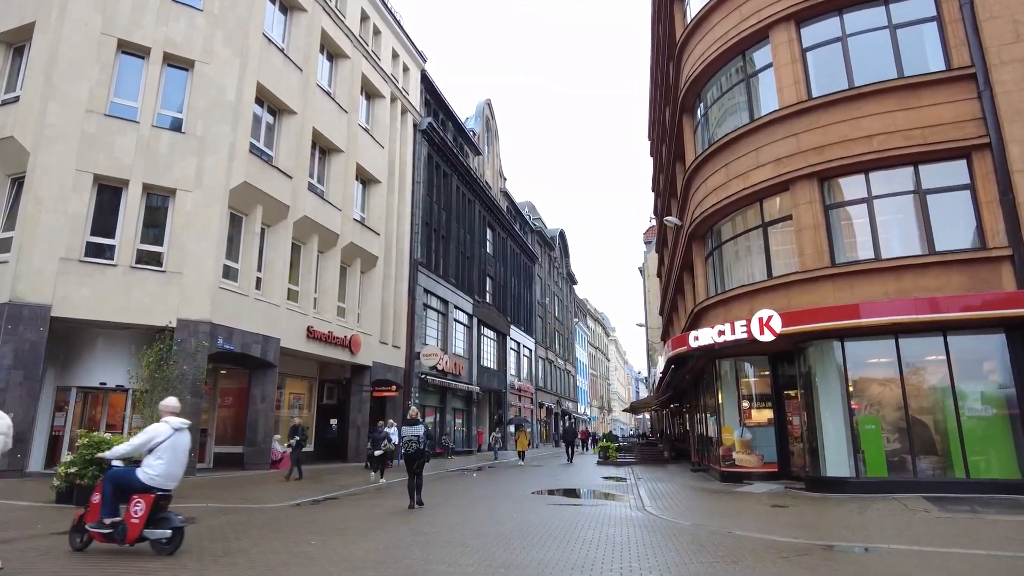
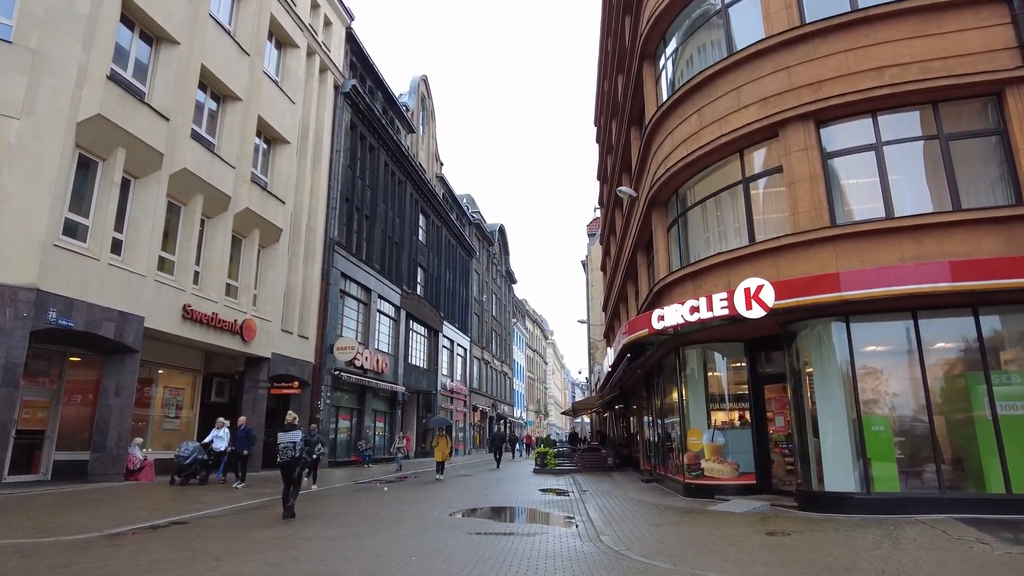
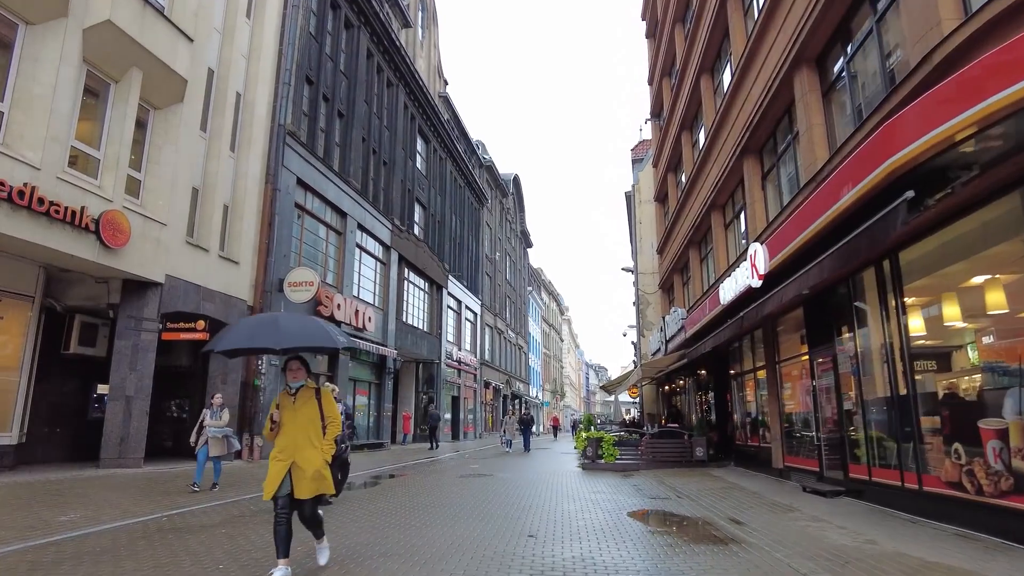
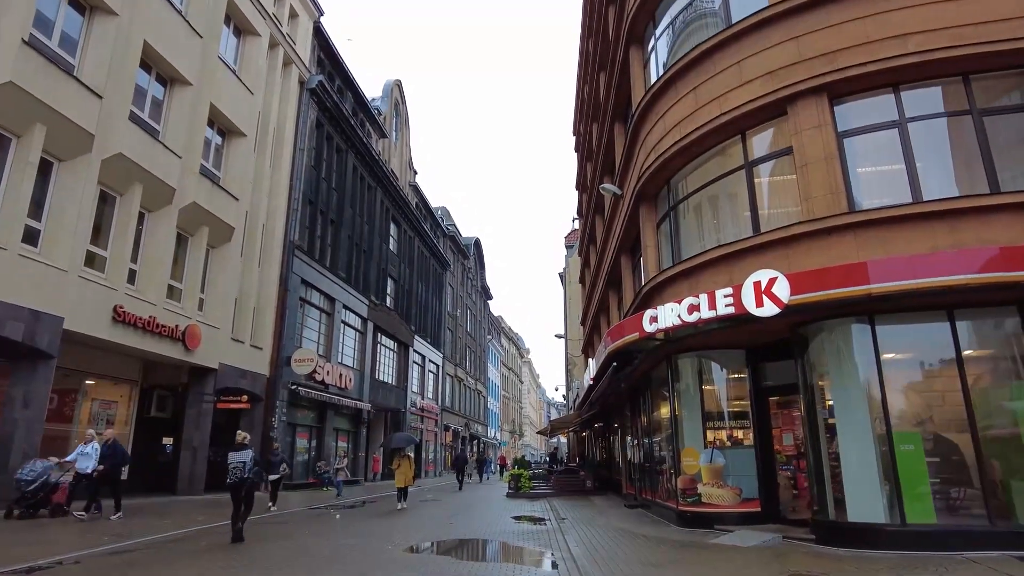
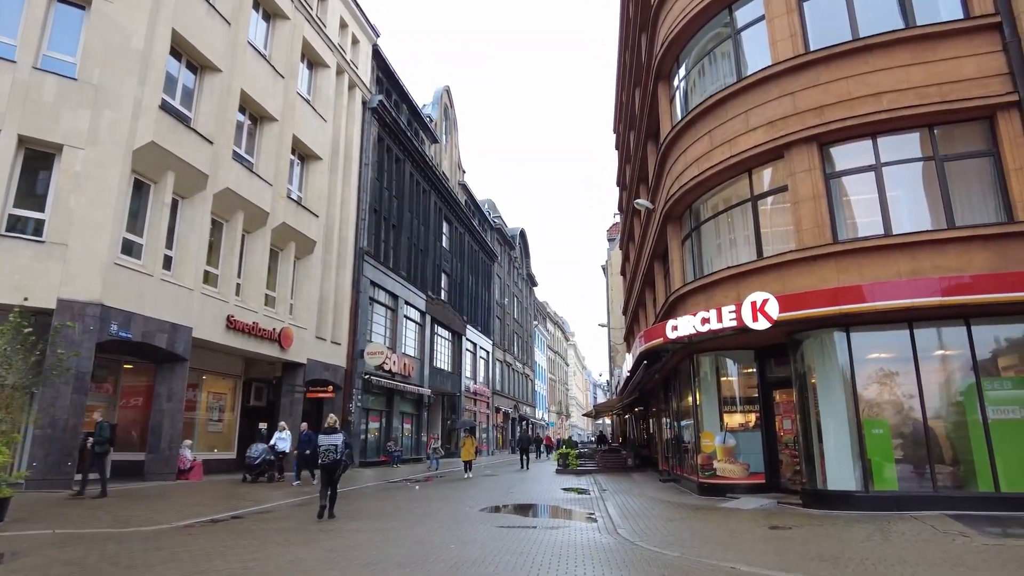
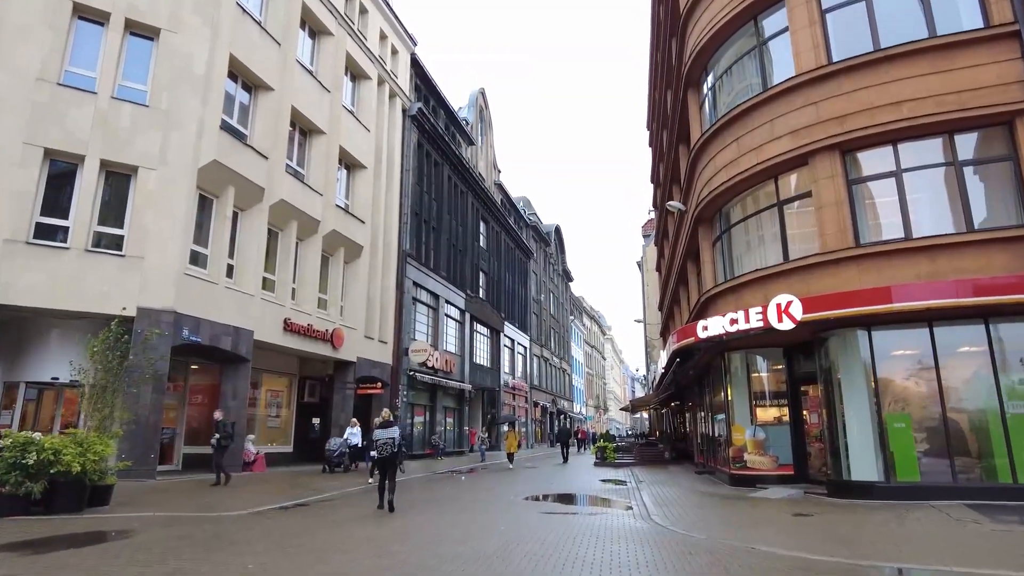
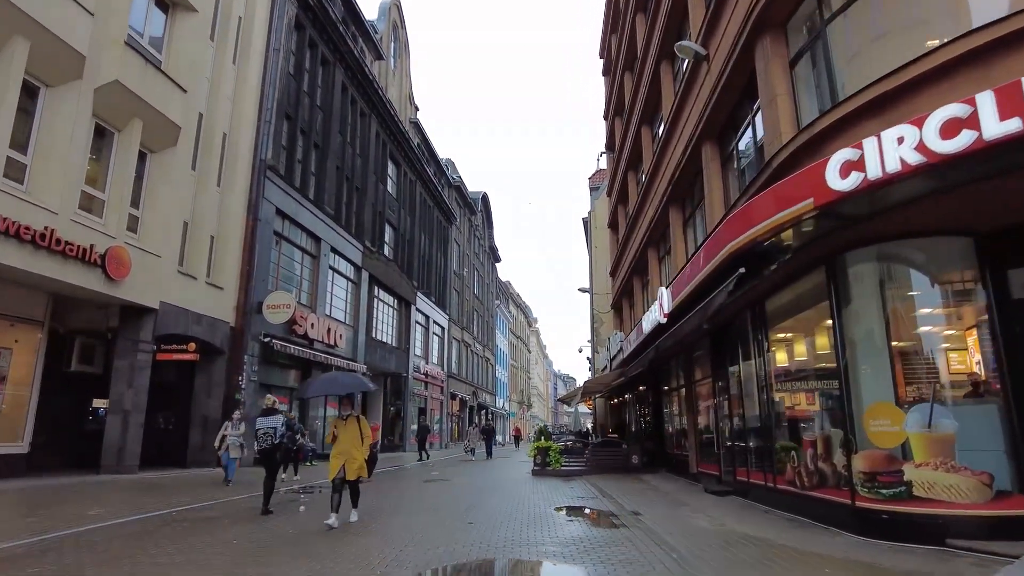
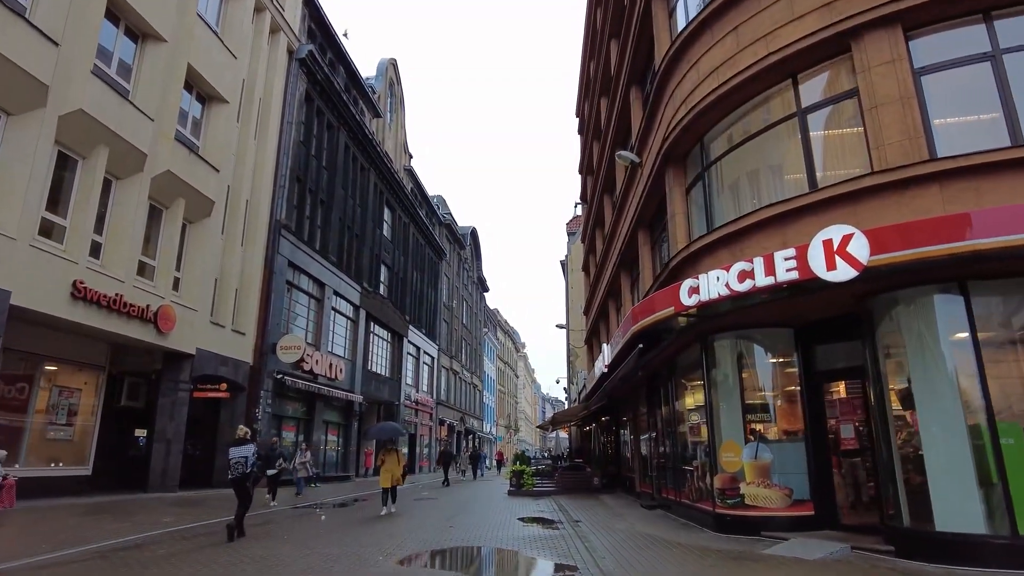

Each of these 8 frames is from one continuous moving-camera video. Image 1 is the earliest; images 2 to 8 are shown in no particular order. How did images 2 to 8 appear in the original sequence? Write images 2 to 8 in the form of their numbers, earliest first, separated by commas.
6, 5, 2, 4, 8, 7, 3
